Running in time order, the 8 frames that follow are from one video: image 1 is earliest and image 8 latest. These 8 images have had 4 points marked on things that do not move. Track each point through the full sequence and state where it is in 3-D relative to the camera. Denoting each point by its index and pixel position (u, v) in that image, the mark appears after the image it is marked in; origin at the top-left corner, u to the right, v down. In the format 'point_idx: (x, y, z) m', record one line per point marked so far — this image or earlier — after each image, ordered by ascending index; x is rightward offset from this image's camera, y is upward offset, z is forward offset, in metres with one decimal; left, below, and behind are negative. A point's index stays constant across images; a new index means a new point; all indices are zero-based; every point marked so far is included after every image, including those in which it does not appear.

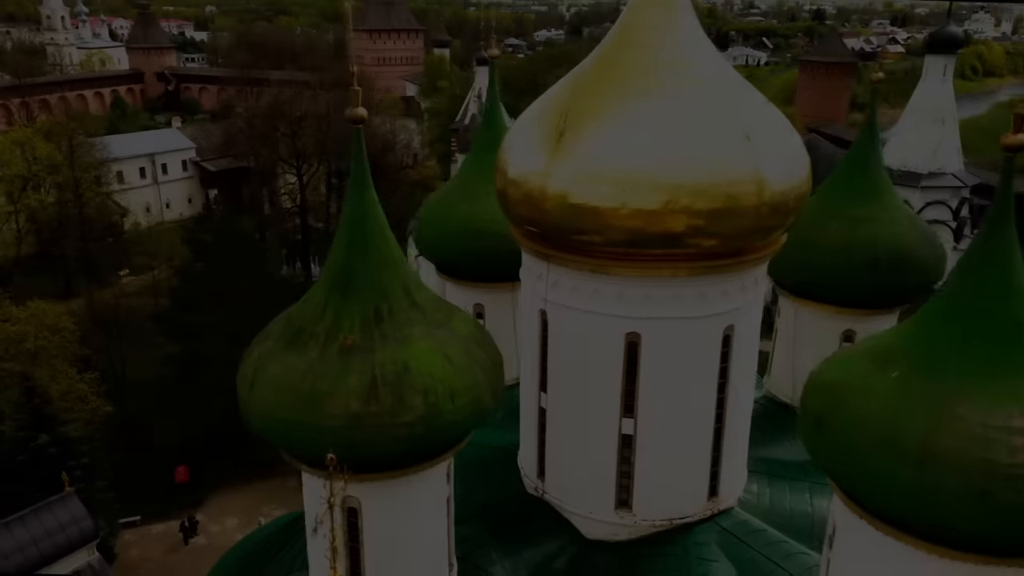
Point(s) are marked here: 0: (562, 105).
0: (+0.5, +1.6, +7.2) m
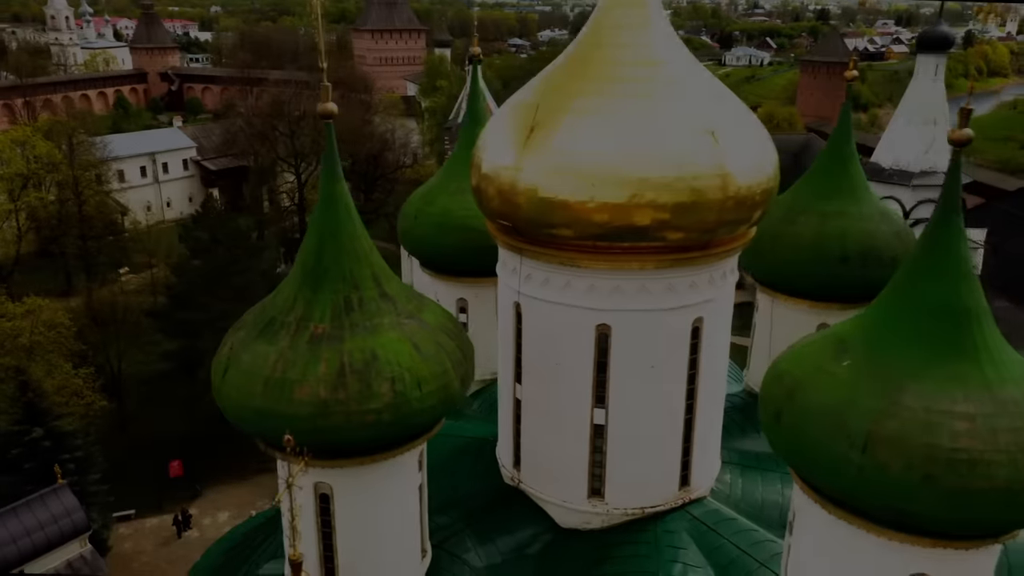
0: (+0.2, +1.7, +7.4) m
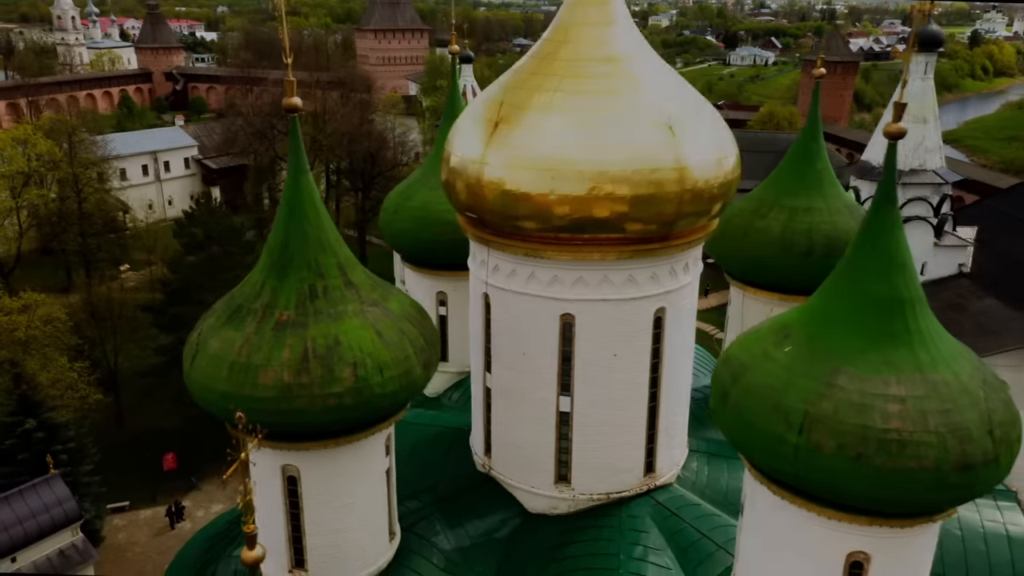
0: (-0.1, +1.8, +7.6) m
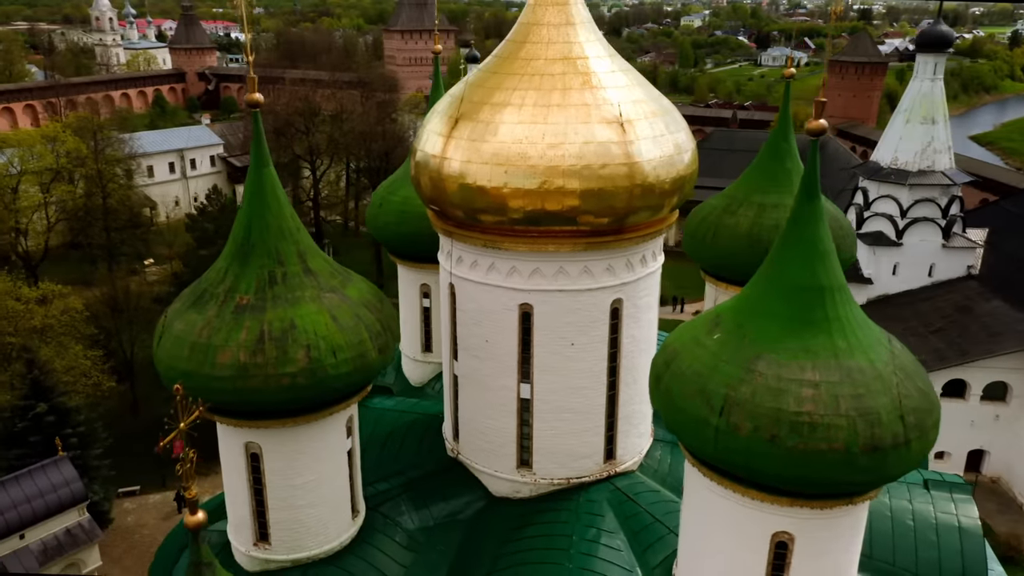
0: (-0.5, +1.9, +7.9) m
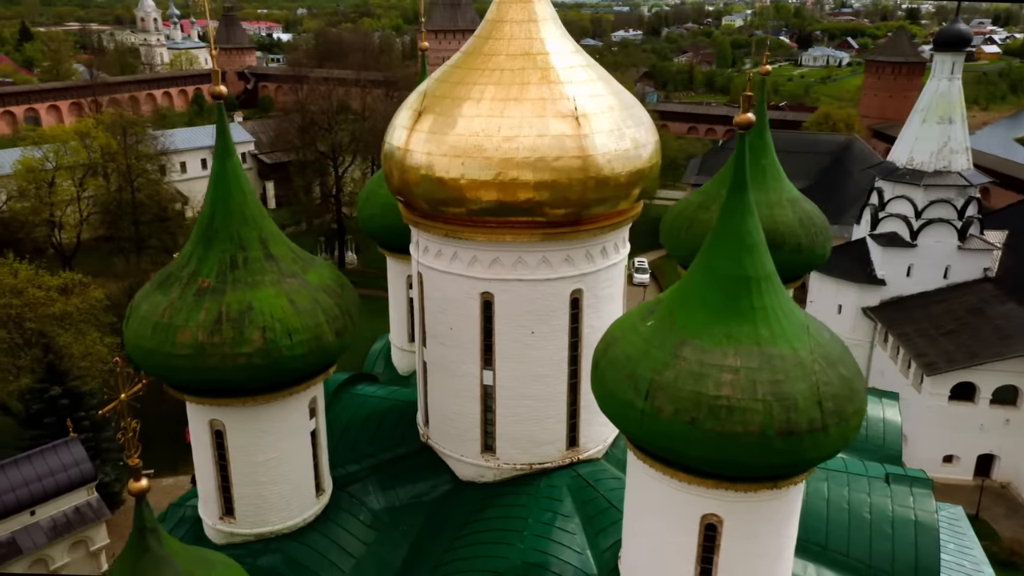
0: (-0.8, +2.0, +8.2) m
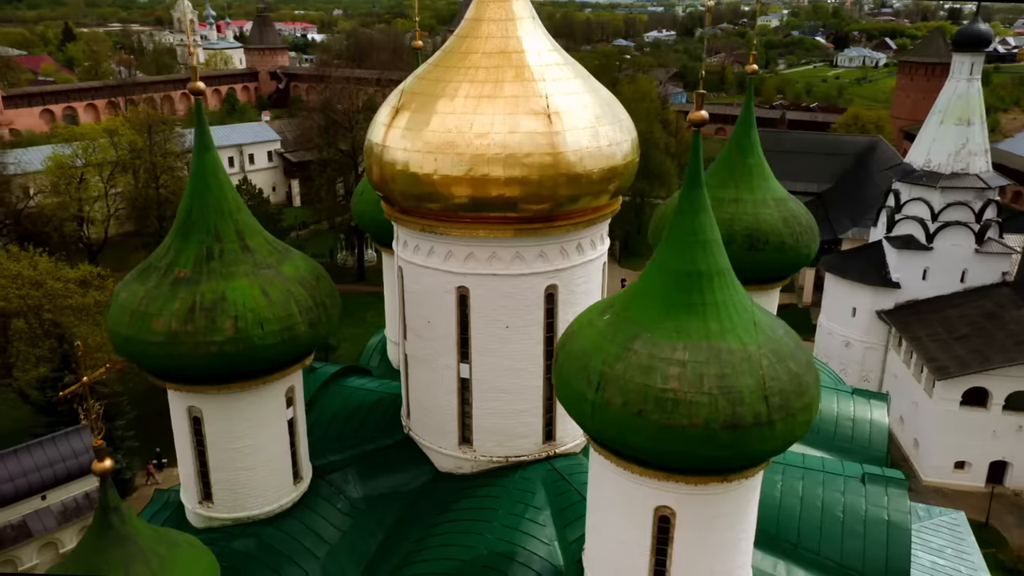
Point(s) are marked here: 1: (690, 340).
0: (-1.1, +2.1, +8.4) m
1: (+1.3, -0.4, +6.0) m
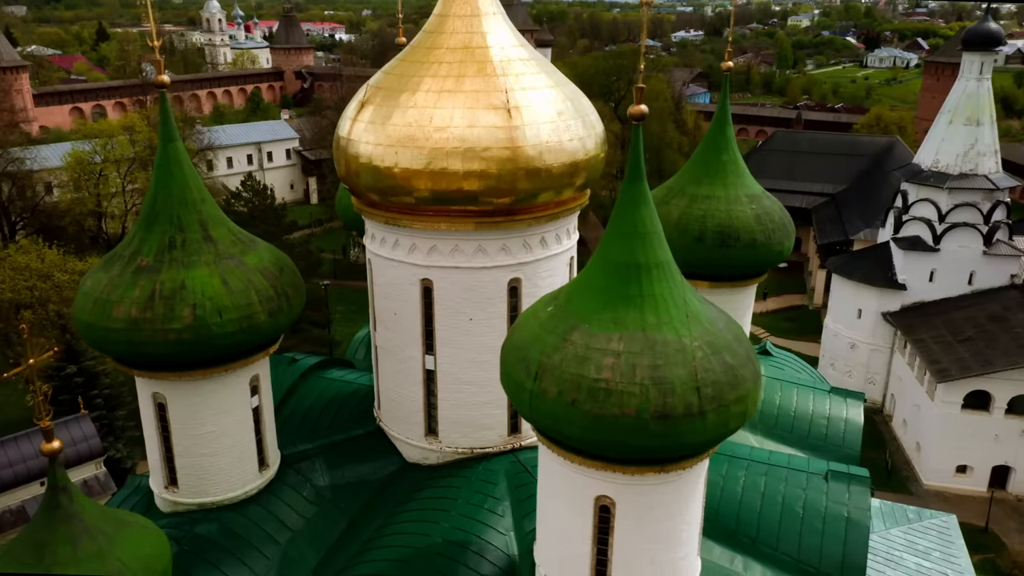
0: (-1.4, +2.1, +8.5) m
1: (+0.8, -0.3, +6.0) m
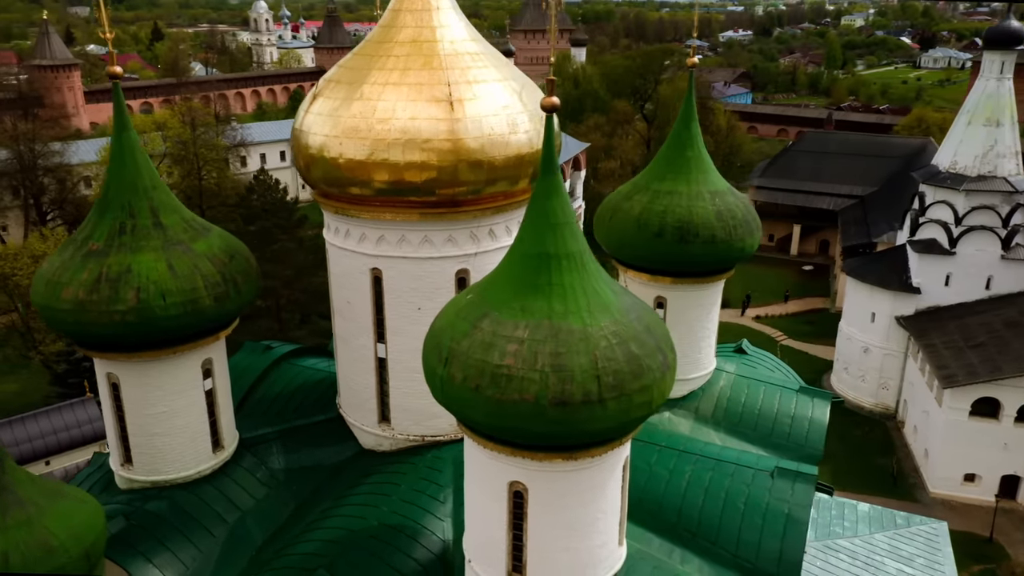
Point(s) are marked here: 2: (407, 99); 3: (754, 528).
0: (-1.9, +2.3, +8.7) m
1: (+0.1, -0.2, +6.1) m
2: (-1.0, +1.8, +8.0) m
3: (+2.4, -2.4, +8.1) m
